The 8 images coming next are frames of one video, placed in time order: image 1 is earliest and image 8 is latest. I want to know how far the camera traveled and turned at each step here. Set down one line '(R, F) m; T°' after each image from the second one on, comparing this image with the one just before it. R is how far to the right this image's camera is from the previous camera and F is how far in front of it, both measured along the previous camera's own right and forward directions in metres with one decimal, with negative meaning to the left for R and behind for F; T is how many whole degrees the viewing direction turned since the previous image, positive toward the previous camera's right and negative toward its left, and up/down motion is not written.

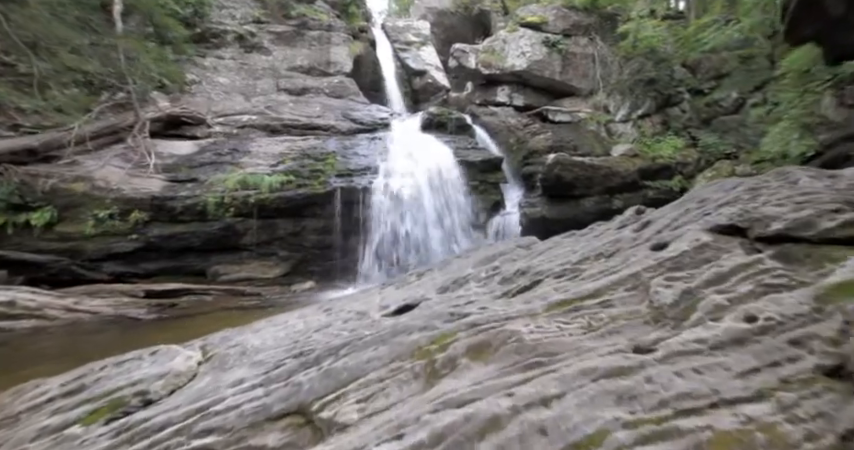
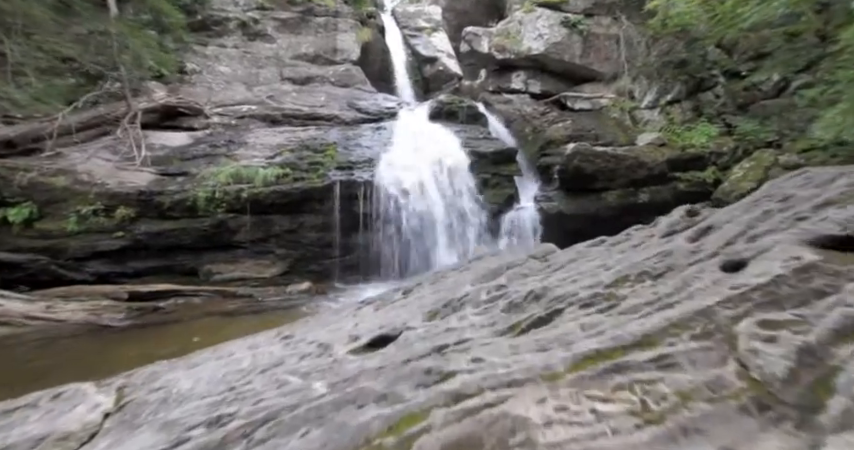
(+0.2, +0.7) m; -2°
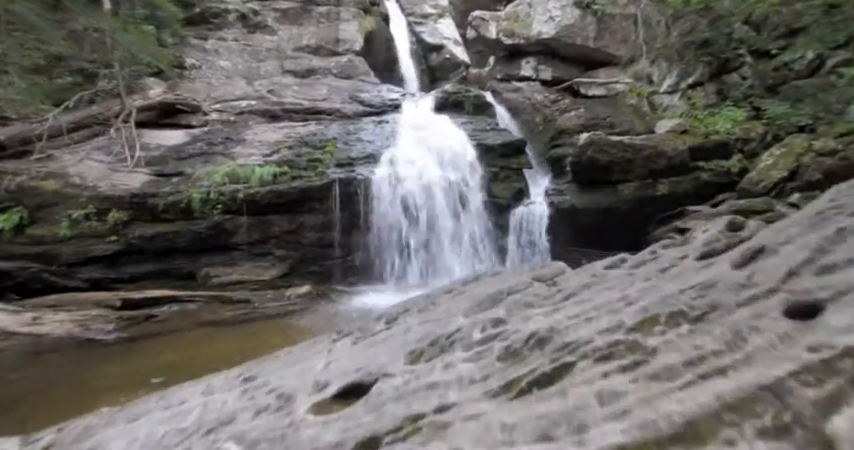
(+0.2, +0.4) m; -2°
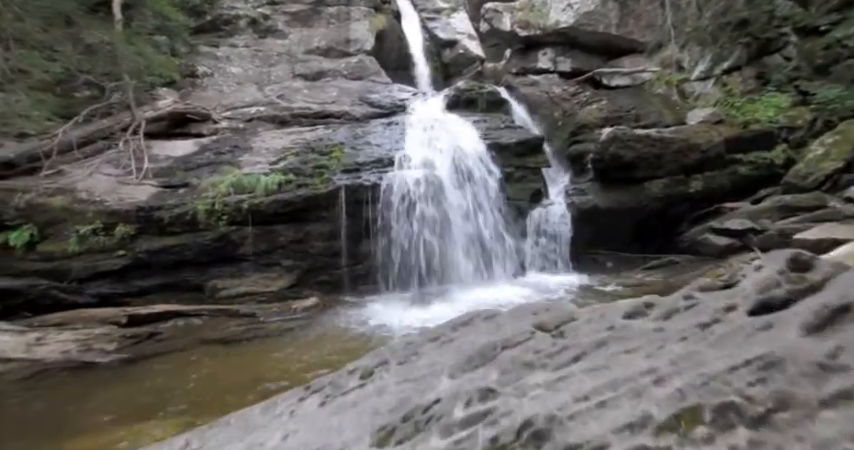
(+0.2, +0.4) m; -3°
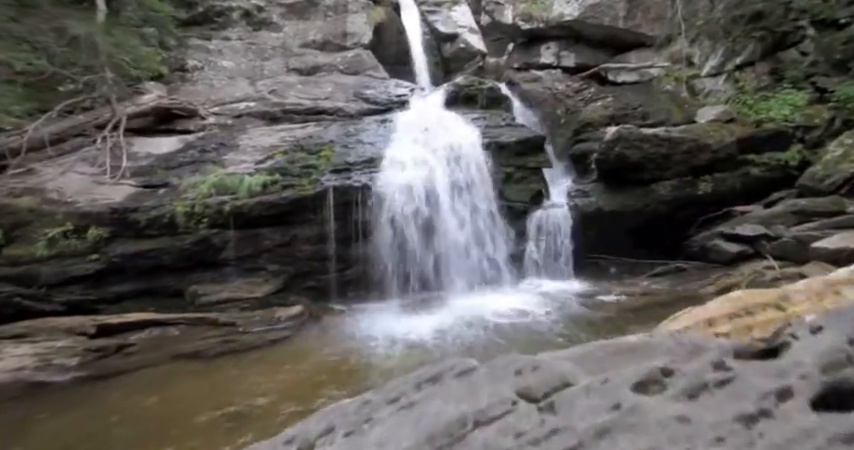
(+0.2, +0.4) m; 0°
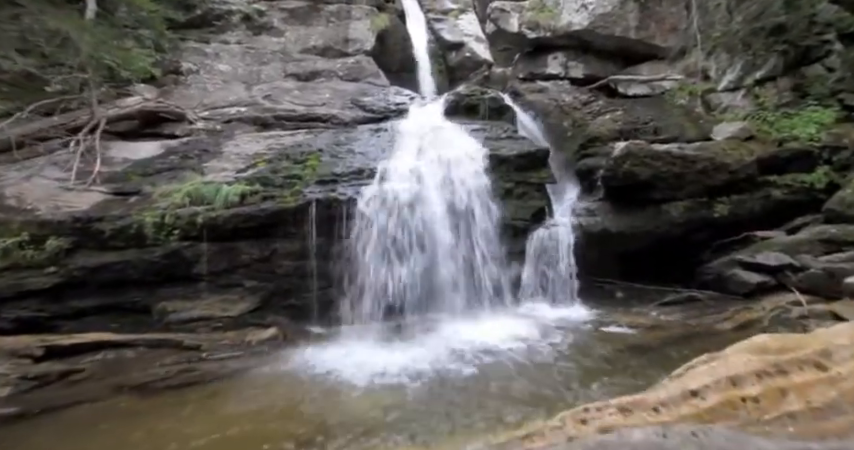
(+0.3, +0.6) m; -1°
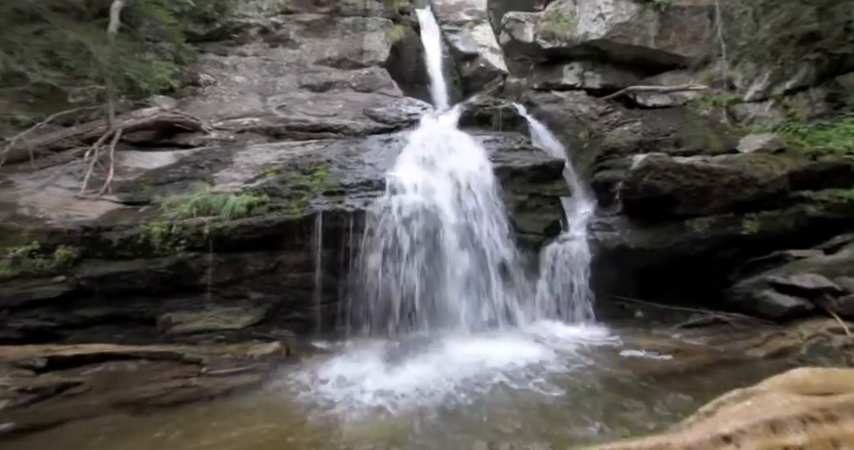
(+0.1, +0.2) m; -2°
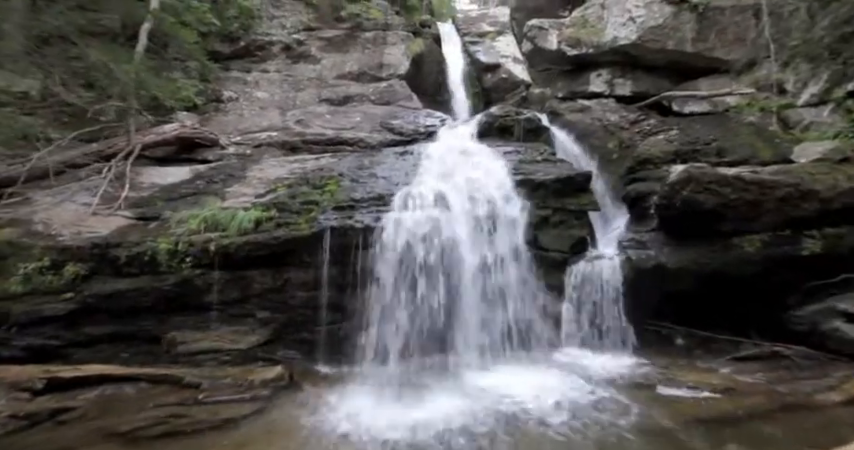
(+0.2, +0.4) m; -4°
